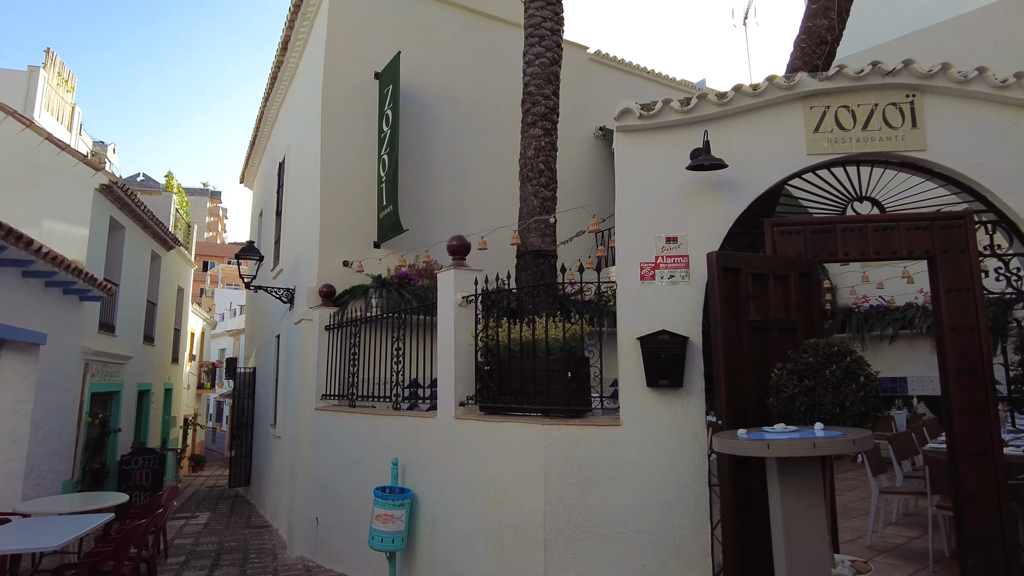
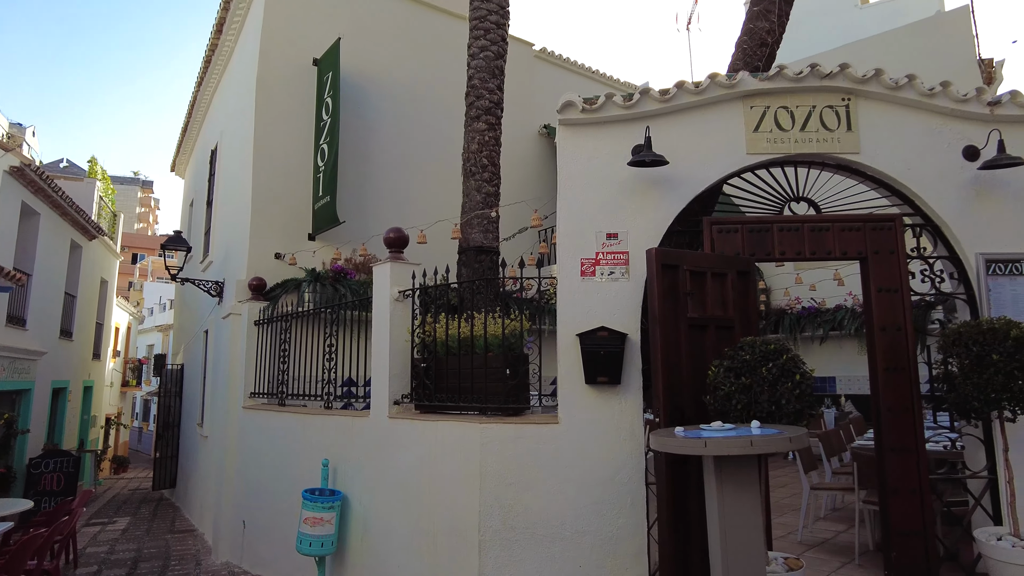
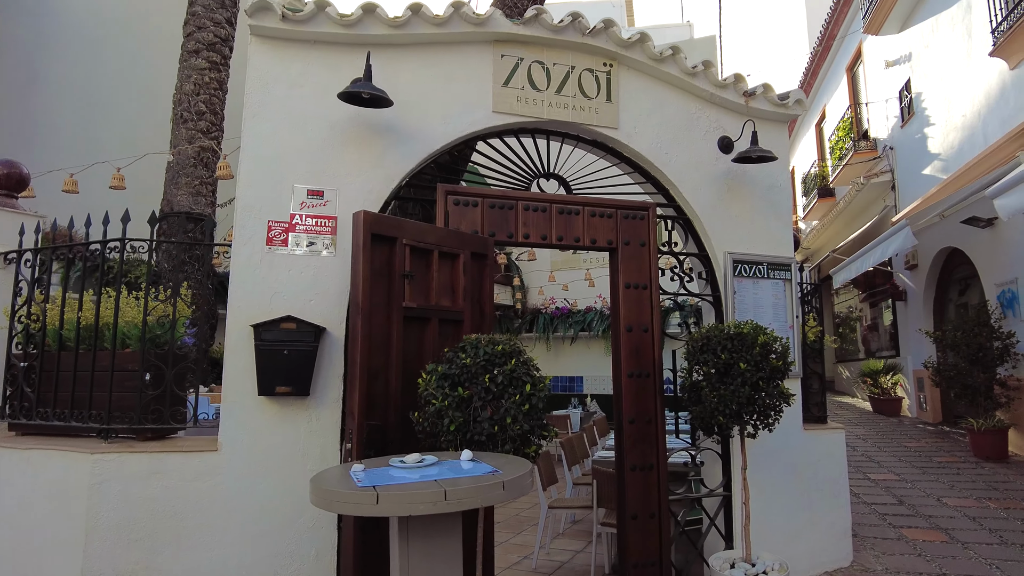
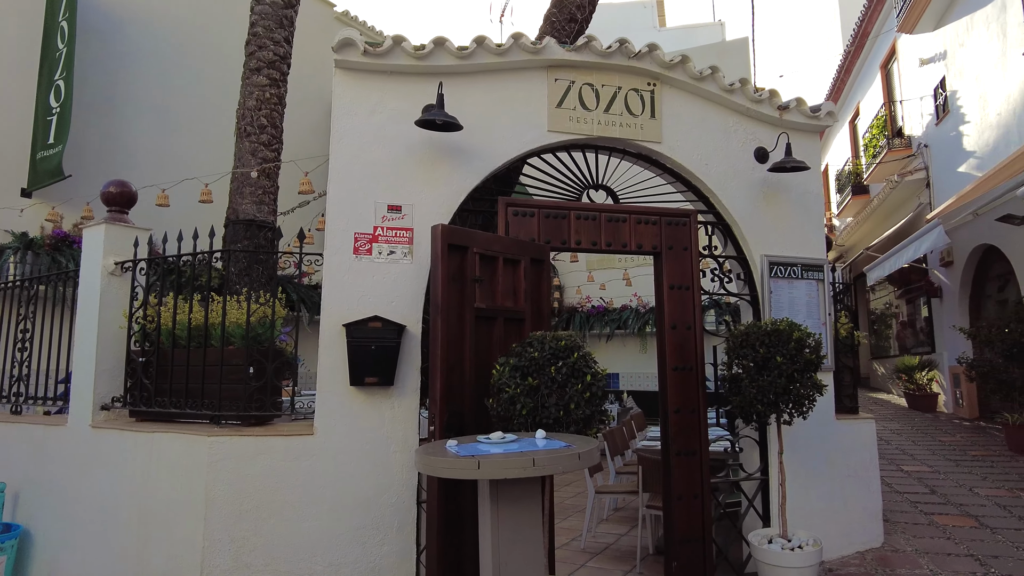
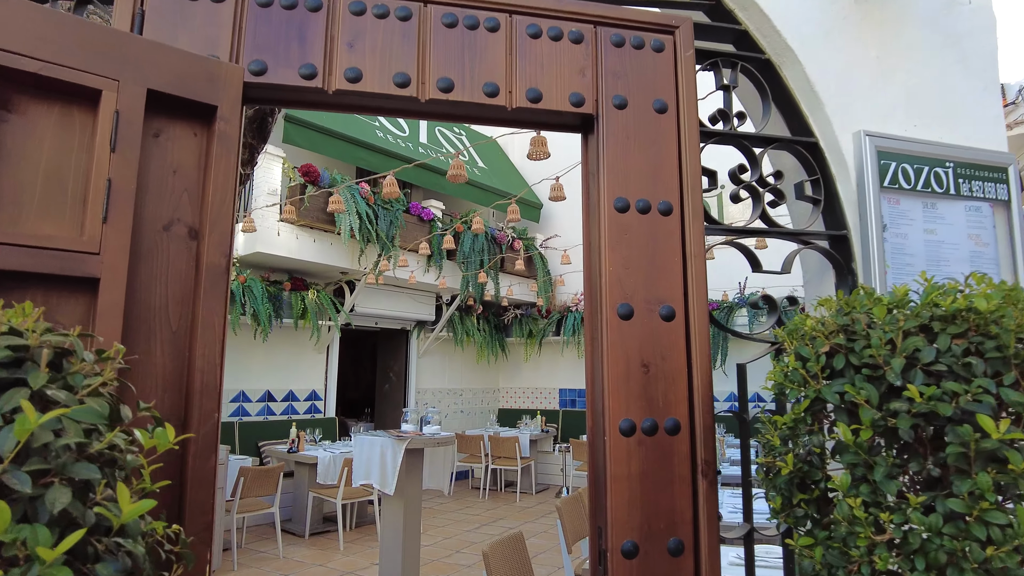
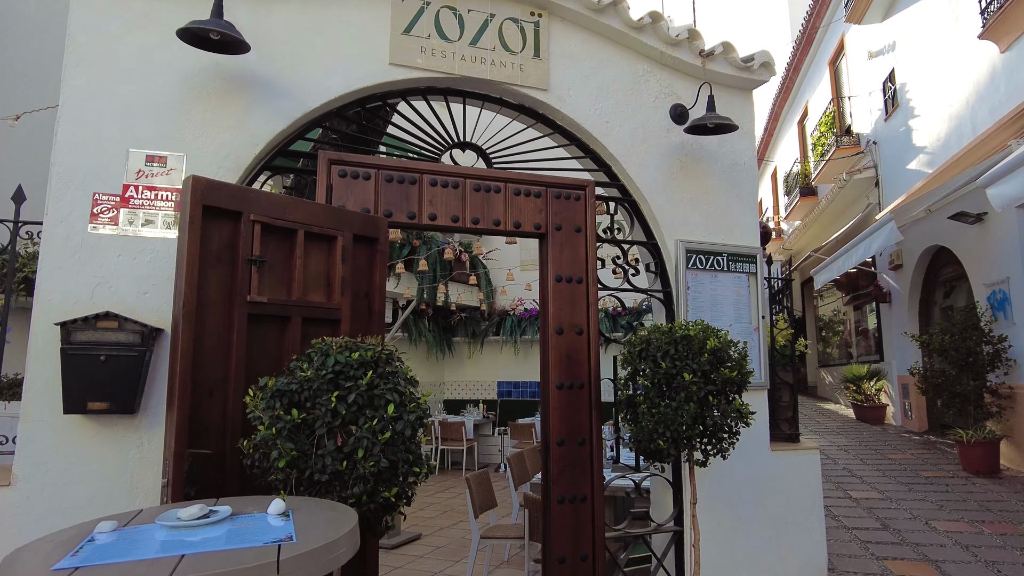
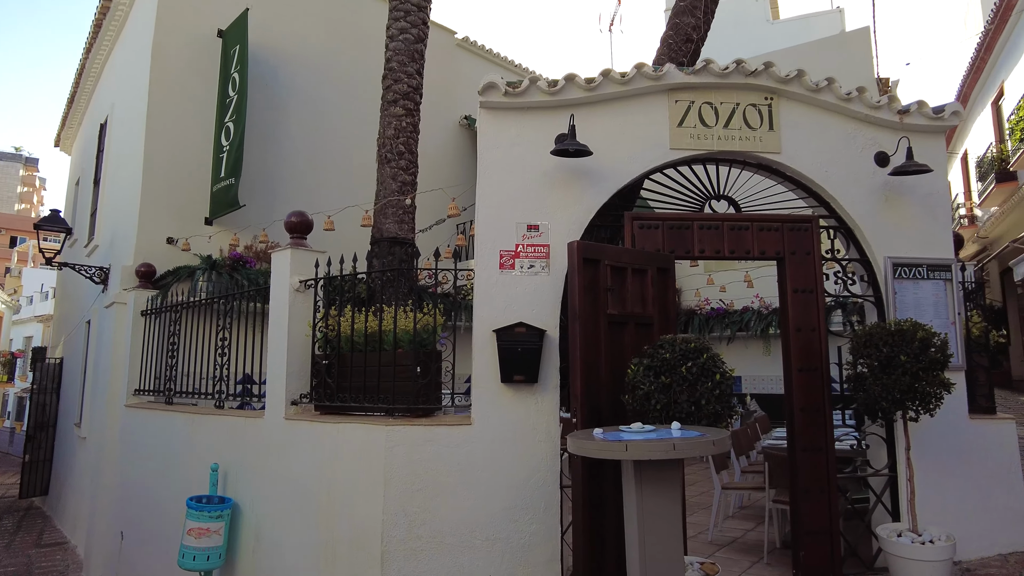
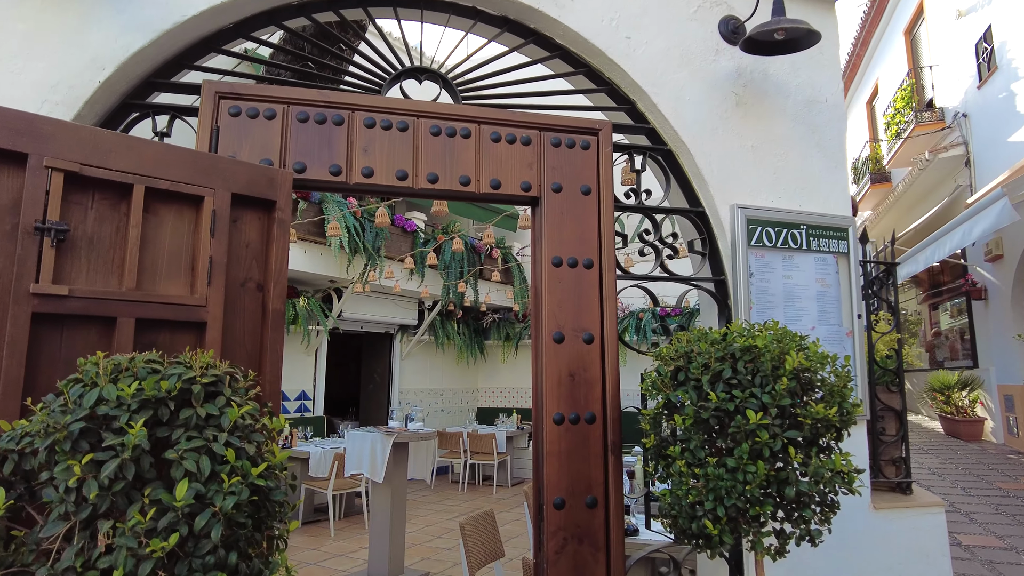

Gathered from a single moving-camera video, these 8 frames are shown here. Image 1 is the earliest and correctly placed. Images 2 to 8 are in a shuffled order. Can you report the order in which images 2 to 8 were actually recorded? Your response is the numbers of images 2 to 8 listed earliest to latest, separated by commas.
2, 7, 4, 3, 6, 8, 5
